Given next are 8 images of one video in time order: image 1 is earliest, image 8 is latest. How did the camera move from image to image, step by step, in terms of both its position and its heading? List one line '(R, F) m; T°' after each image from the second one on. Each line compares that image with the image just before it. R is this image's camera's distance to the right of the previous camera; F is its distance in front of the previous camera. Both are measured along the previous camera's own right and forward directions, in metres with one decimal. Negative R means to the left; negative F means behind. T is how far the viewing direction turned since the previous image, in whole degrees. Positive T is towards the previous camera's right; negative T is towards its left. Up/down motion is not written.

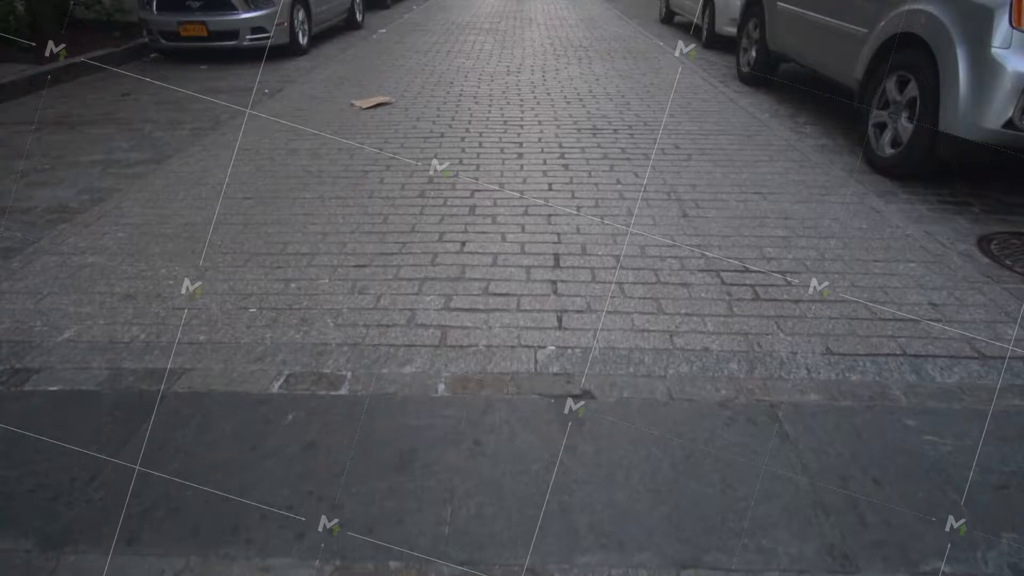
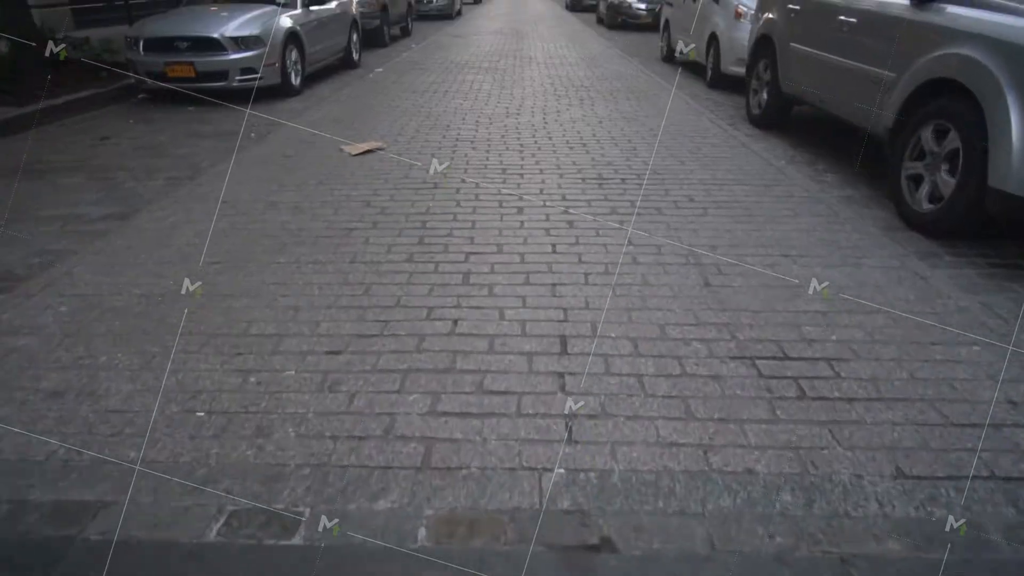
(0.0, +0.5) m; 0°
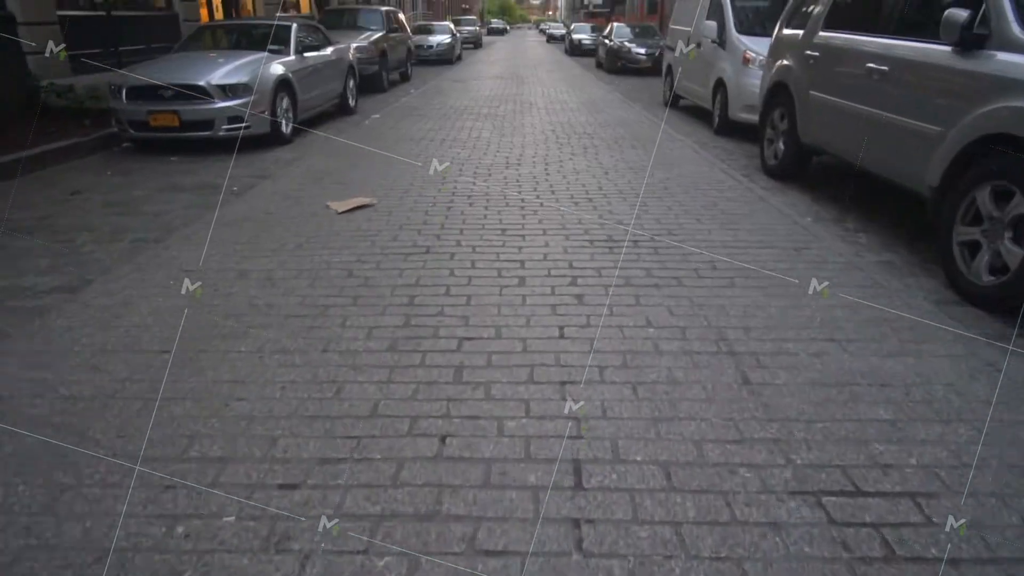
(0.0, +0.6) m; 0°
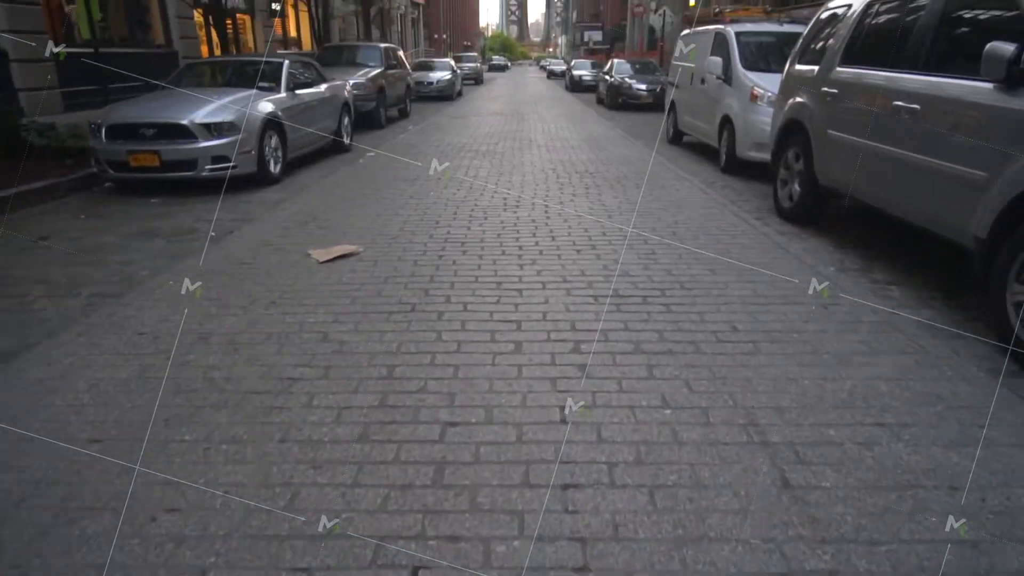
(0.0, +0.5) m; 0°
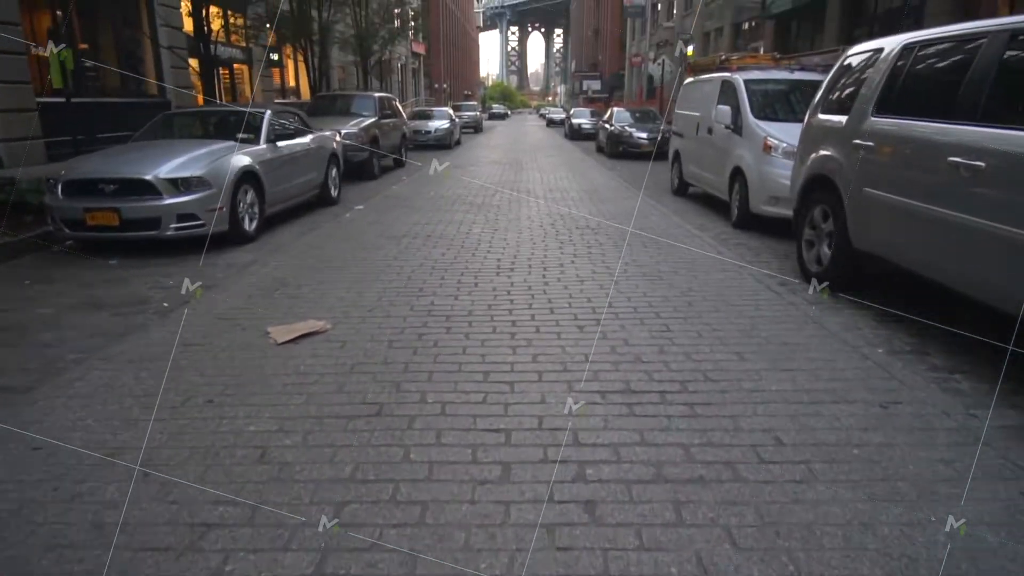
(+0.1, +0.8) m; 0°
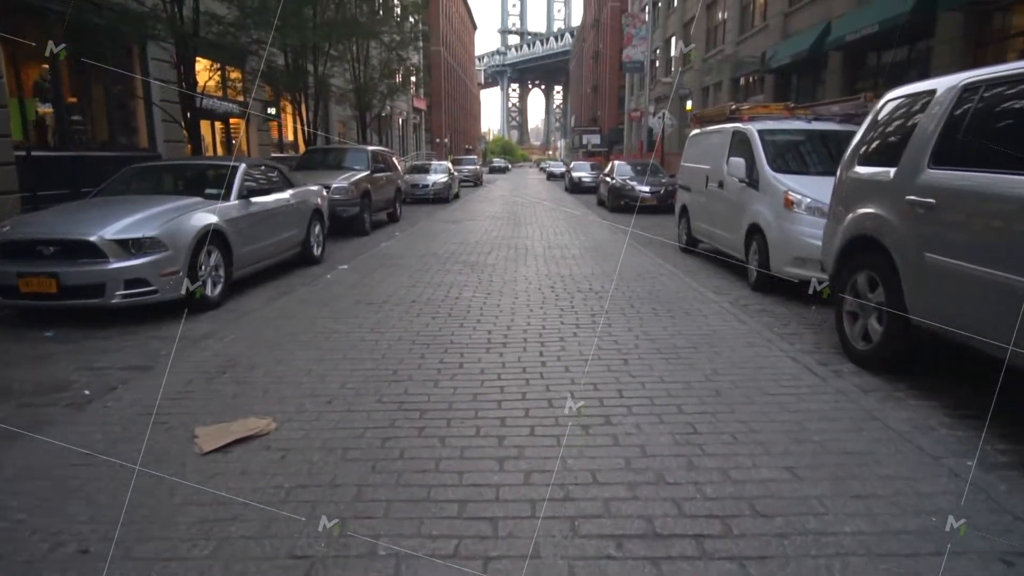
(+0.1, +1.0) m; 0°
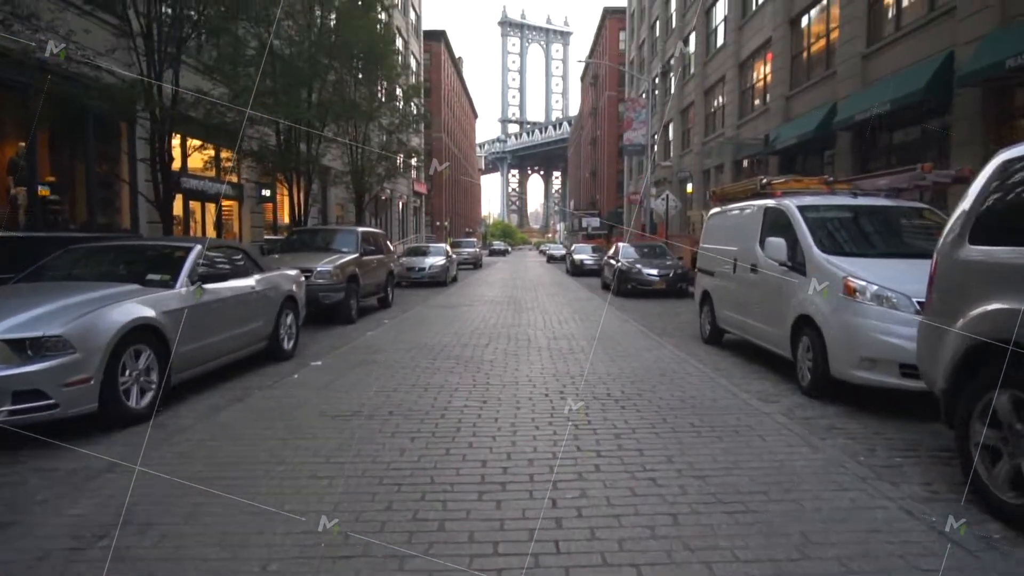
(0.0, +1.5) m; 0°
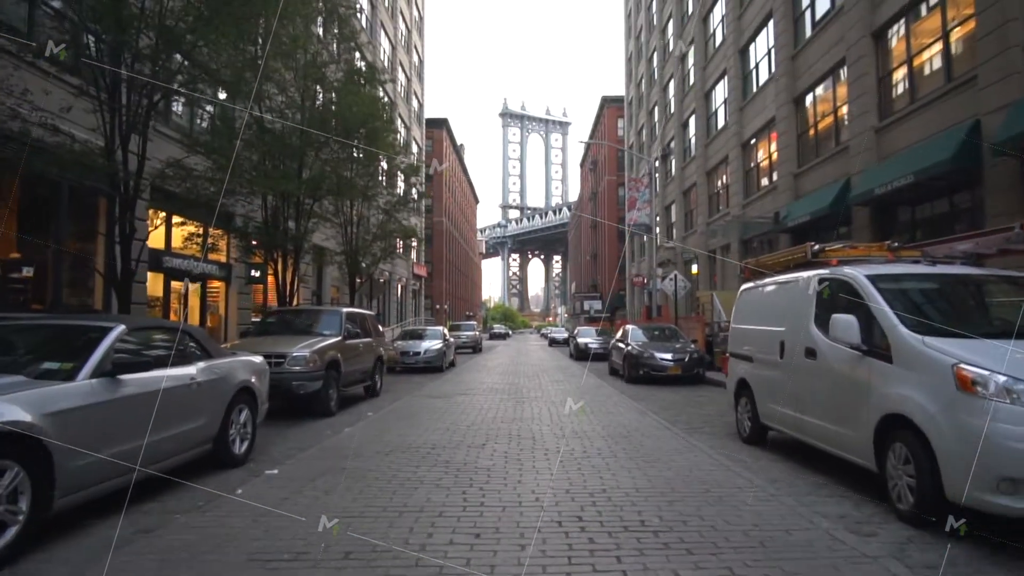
(0.0, +1.6) m; 0°
